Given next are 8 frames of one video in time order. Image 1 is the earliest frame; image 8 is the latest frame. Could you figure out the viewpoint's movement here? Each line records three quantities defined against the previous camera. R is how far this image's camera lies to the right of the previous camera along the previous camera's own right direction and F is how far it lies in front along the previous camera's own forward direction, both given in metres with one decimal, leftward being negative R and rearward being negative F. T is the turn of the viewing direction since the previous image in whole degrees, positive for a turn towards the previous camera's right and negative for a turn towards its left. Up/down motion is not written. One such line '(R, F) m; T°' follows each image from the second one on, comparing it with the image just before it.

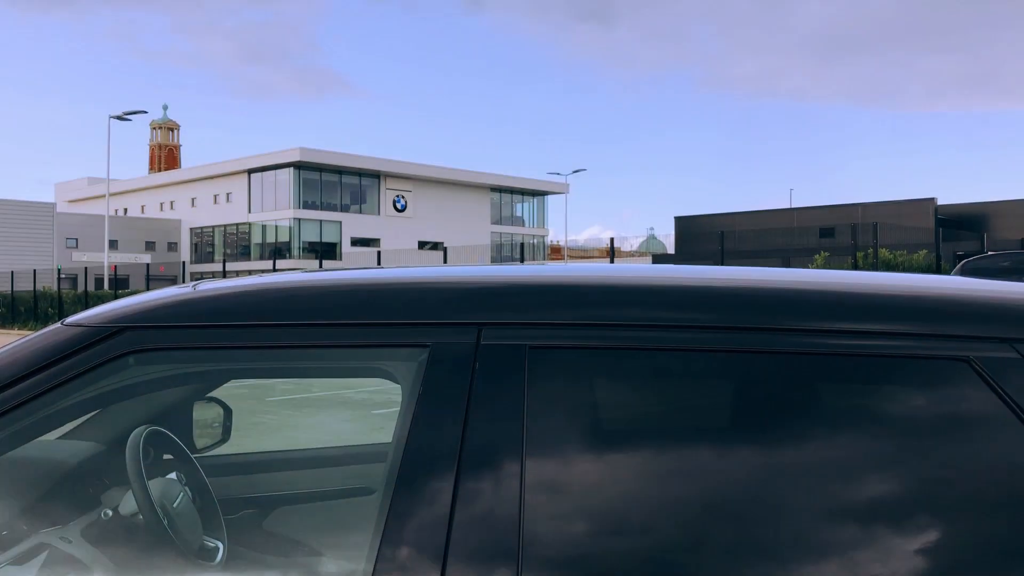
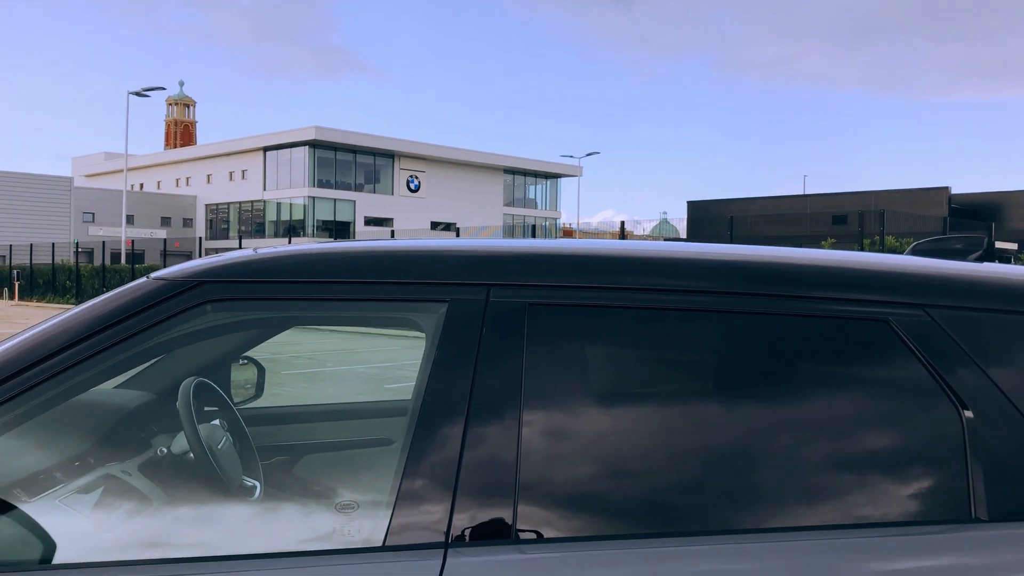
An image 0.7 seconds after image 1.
(0.0, -0.3) m; -1°
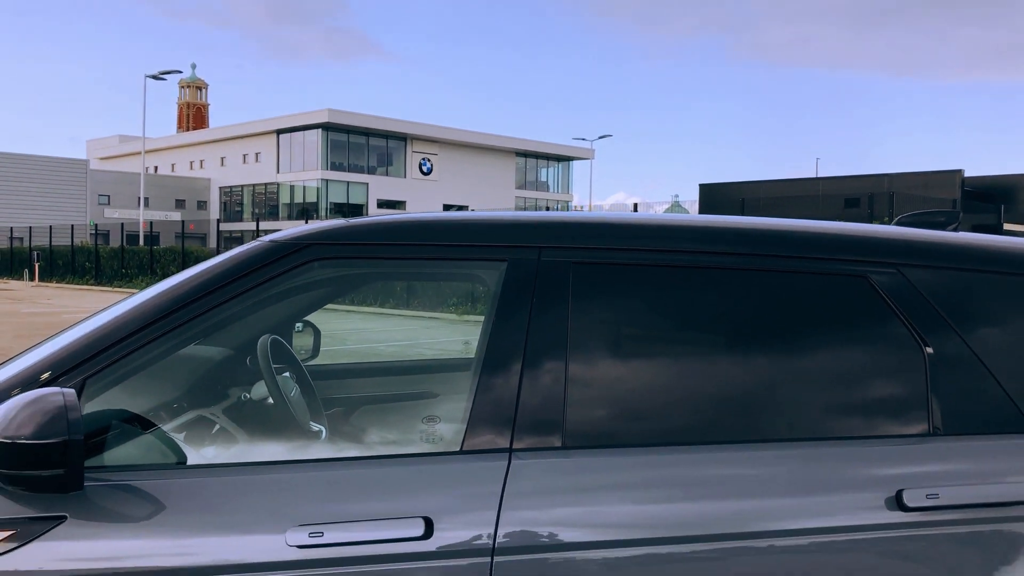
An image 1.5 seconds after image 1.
(-0.1, -0.3) m; -1°
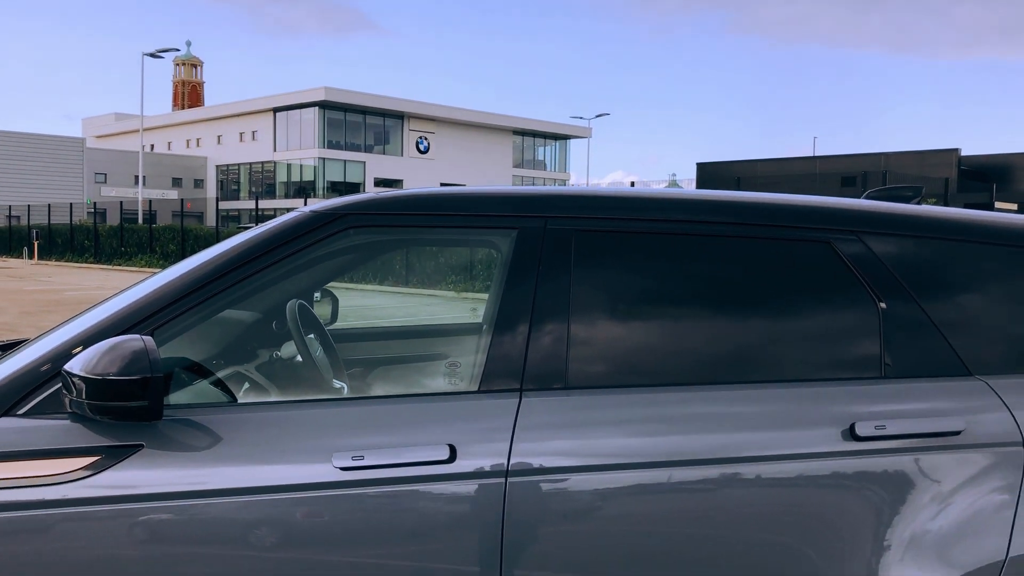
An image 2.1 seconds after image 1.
(0.0, -0.2) m; 0°
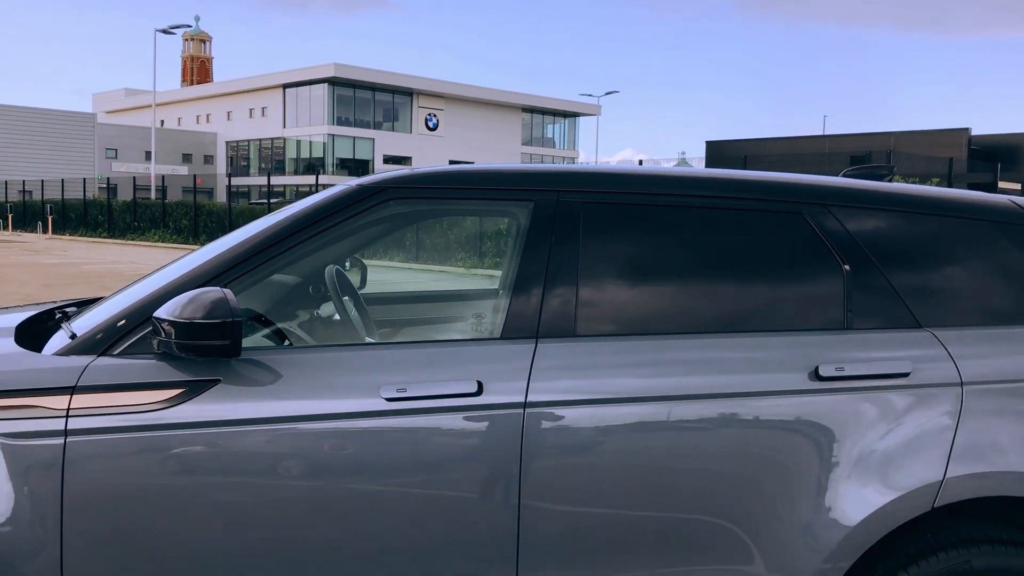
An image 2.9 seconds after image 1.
(0.0, -0.3) m; 0°
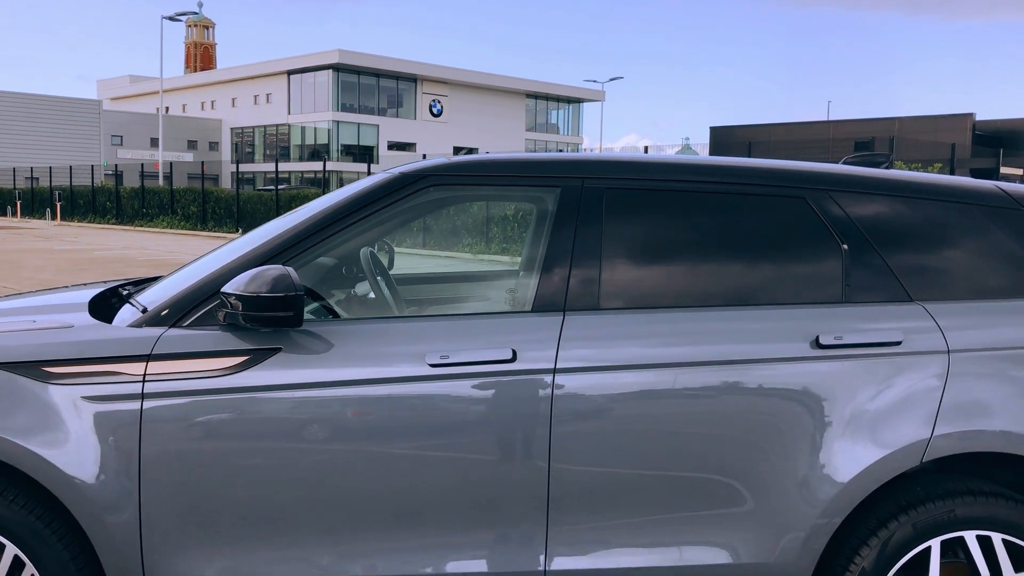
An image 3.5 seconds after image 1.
(-0.1, -0.2) m; 0°
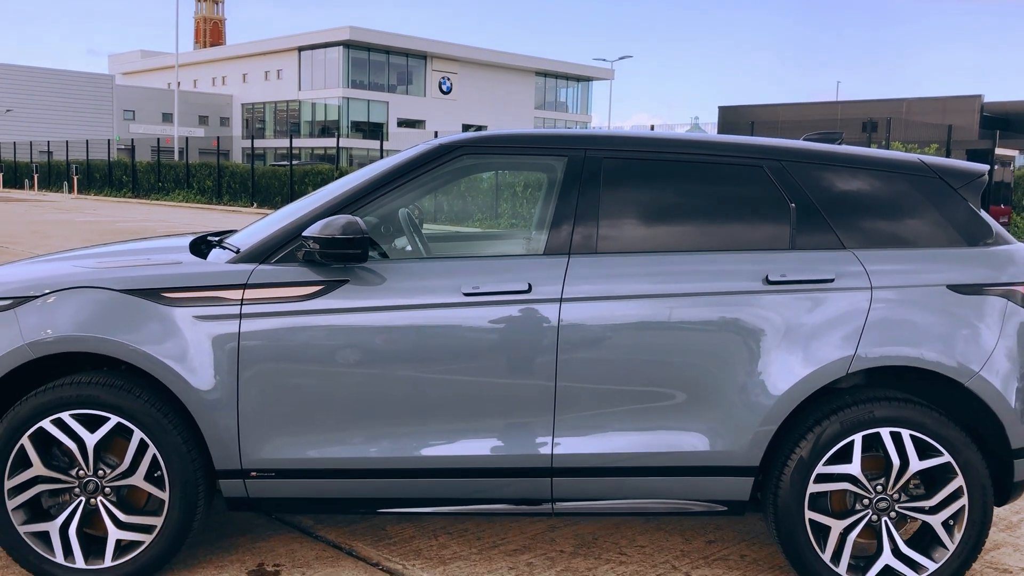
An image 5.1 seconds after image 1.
(0.0, -0.6) m; 0°
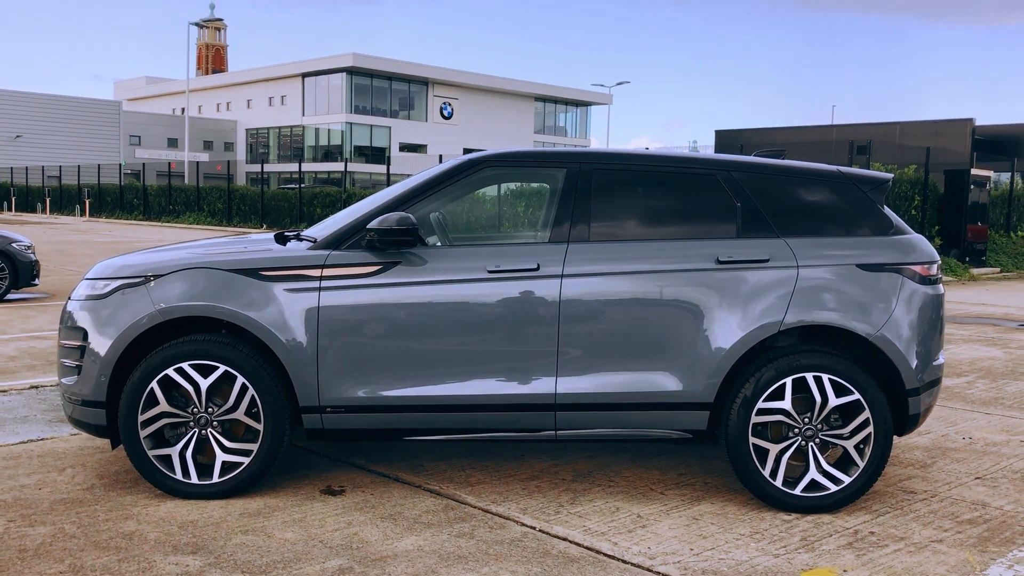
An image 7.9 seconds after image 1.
(-0.1, -0.9) m; 0°
